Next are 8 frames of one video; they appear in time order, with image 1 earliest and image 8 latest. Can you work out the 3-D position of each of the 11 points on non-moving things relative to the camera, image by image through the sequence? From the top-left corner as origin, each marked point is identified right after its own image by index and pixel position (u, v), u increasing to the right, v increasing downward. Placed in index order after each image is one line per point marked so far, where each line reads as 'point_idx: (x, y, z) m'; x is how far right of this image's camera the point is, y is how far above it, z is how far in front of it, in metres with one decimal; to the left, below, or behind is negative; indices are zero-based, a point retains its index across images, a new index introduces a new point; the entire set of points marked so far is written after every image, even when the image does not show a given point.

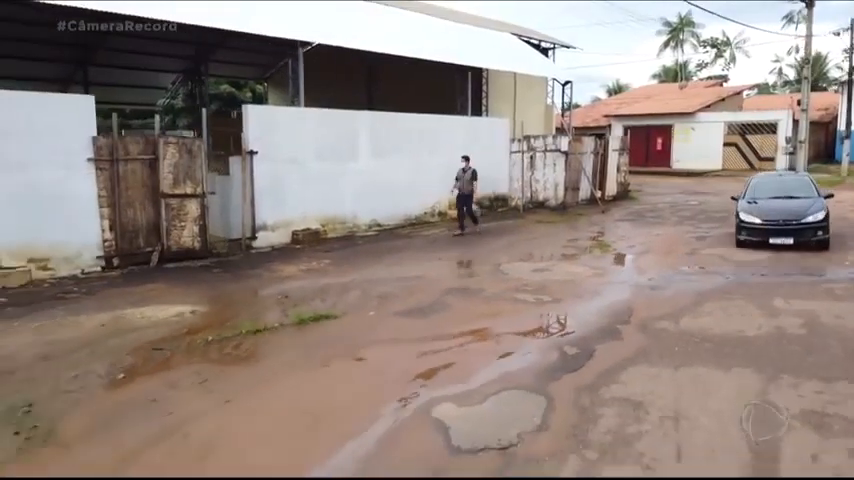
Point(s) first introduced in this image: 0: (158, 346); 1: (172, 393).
0: (-2.6, -1.0, +6.5) m
1: (-2.0, -1.2, +5.3) m
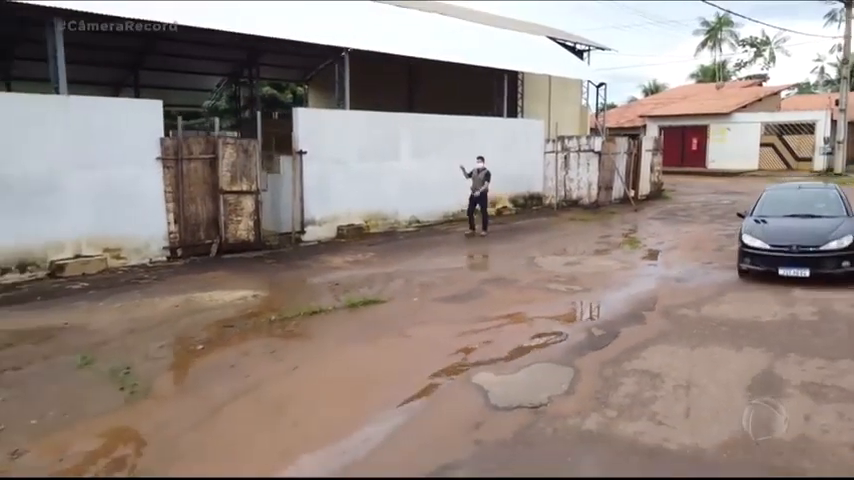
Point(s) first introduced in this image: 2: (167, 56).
0: (-2.2, -0.9, +7.3) m
1: (-1.6, -1.1, +6.0) m
2: (-7.6, +5.4, +19.5) m
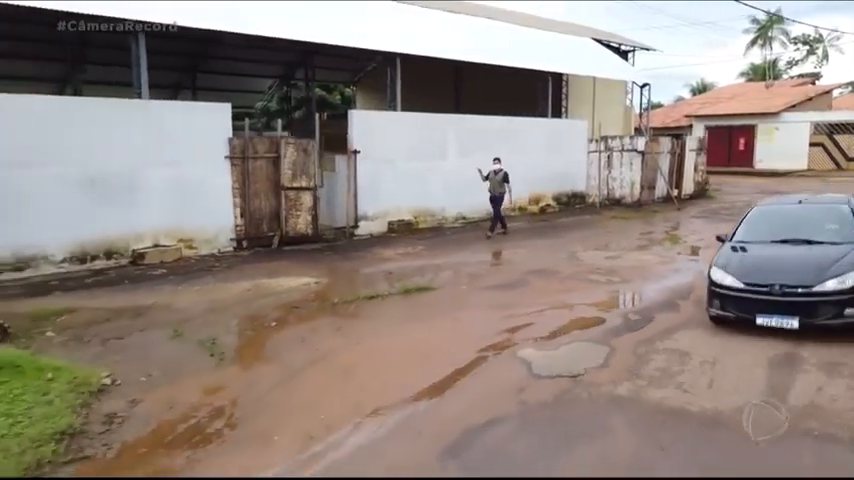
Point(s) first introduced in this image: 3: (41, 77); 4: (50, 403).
0: (-1.6, -0.8, +8.1) m
1: (-1.1, -1.0, +6.8) m
2: (-6.2, +5.6, +20.6) m
3: (-10.3, +4.4, +17.6) m
4: (-2.7, -1.2, +4.8) m
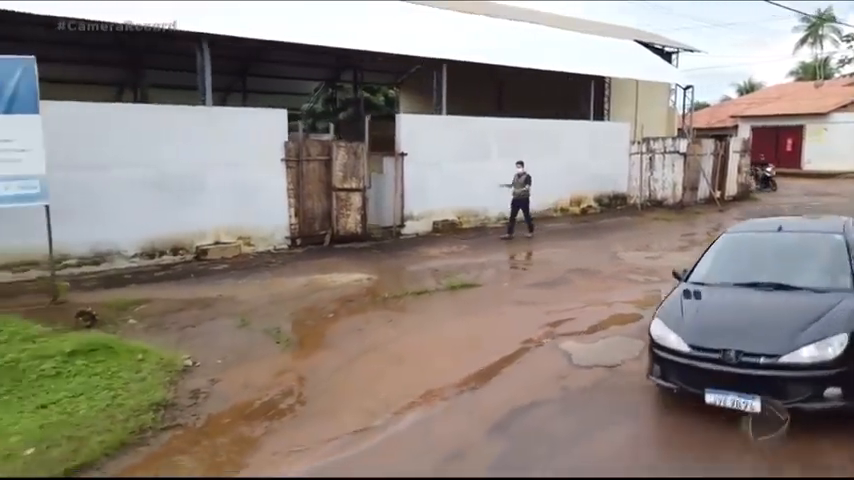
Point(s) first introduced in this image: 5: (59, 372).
0: (-1.0, -0.8, +8.7) m
1: (-0.6, -1.0, +7.4) m
2: (-4.8, +5.6, +21.5) m
3: (-9.1, +4.5, +18.7) m
4: (-2.3, -1.1, +5.5) m
5: (-3.1, -1.1, +5.6) m
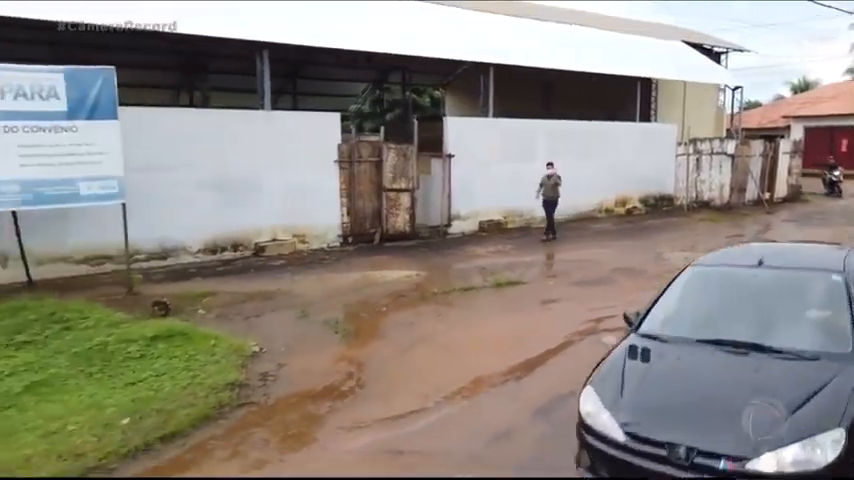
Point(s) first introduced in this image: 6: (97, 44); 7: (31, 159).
0: (-0.4, -0.7, +9.1) m
1: (-0.1, -0.9, +7.8) m
2: (-3.3, +5.7, +22.2) m
3: (-7.7, +4.6, +19.7) m
4: (-1.9, -1.1, +6.0) m
5: (-2.6, -1.1, +6.2) m
6: (-7.8, +4.6, +15.9) m
7: (-4.9, +1.0, +8.4) m
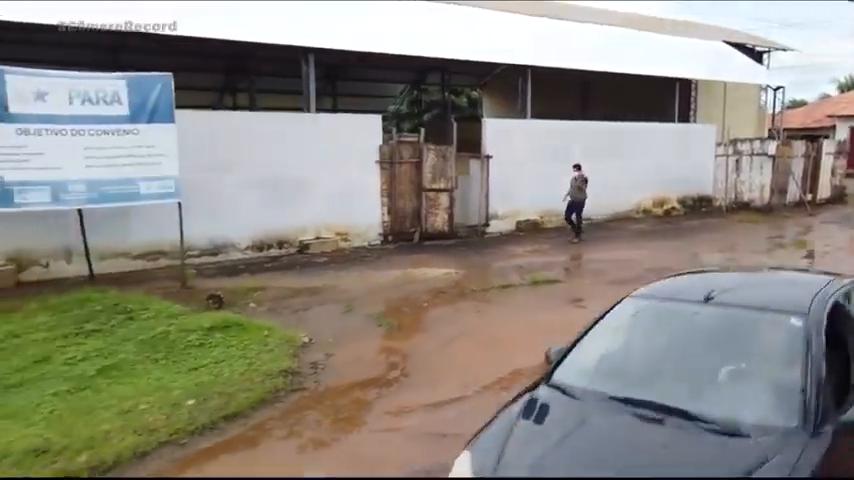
0: (+0.2, -0.7, +9.5) m
1: (+0.4, -0.9, +8.1) m
2: (-2.0, +5.7, +22.6) m
3: (-6.6, +4.6, +20.4) m
4: (-1.5, -1.1, +6.4) m
5: (-2.2, -1.0, +6.7) m
6: (-6.9, +4.7, +16.6) m
7: (-4.4, +1.0, +8.9) m
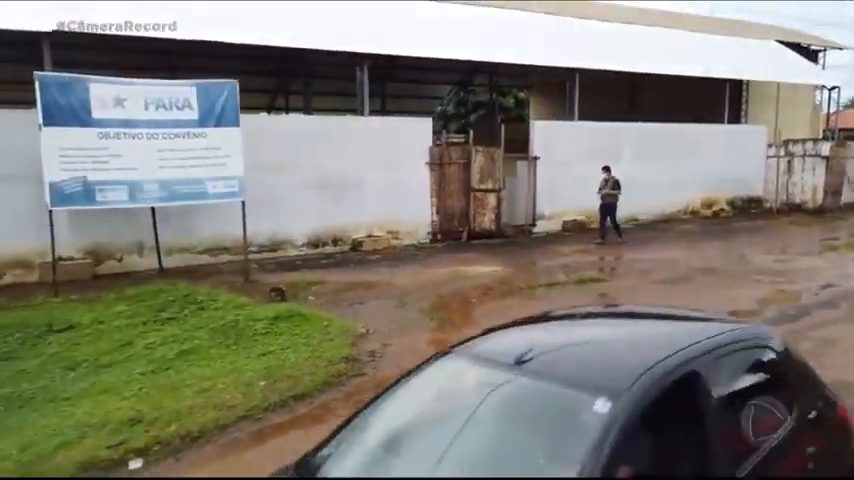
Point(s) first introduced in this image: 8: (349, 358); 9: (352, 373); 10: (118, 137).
0: (+0.9, -0.7, +9.8) m
1: (+1.0, -0.9, +8.5) m
2: (-0.4, +5.8, +23.1) m
3: (-5.1, +4.7, +21.1) m
4: (-1.0, -1.0, +6.9) m
5: (-1.7, -1.0, +7.2) m
6: (-5.7, +4.8, +17.4) m
7: (-3.7, +1.1, +9.6) m
8: (-0.8, -1.1, +6.5) m
9: (-0.7, -1.2, +6.1) m
10: (-4.2, +1.4, +9.2) m
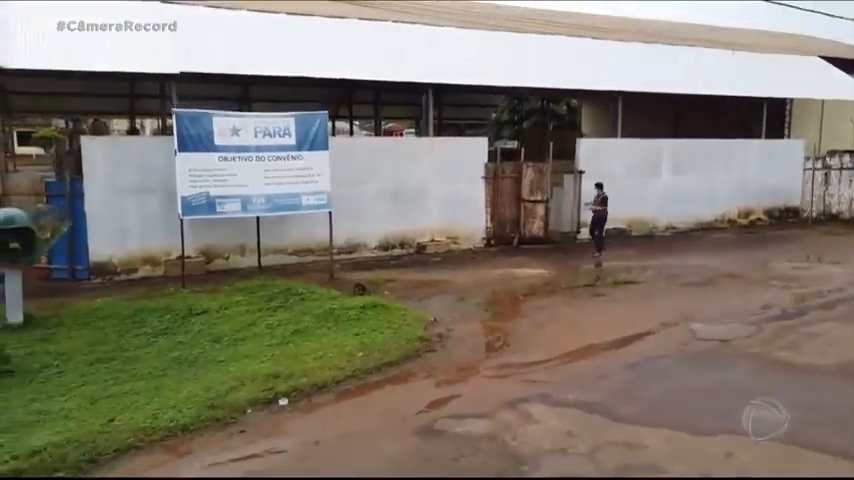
0: (+1.8, -0.8, +11.6) m
1: (+1.9, -1.0, +10.3) m
2: (+1.7, +5.6, +25.0) m
3: (-3.2, +4.7, +23.4) m
4: (-0.2, -1.1, +8.9) m
5: (-0.9, -1.1, +9.2) m
6: (-4.0, +4.7, +19.7) m
7: (-2.7, +1.0, +11.7) m
8: (-0.1, -1.2, +8.4) m
9: (0.0, -1.3, +8.1) m
10: (-3.3, +1.4, +11.4) m
